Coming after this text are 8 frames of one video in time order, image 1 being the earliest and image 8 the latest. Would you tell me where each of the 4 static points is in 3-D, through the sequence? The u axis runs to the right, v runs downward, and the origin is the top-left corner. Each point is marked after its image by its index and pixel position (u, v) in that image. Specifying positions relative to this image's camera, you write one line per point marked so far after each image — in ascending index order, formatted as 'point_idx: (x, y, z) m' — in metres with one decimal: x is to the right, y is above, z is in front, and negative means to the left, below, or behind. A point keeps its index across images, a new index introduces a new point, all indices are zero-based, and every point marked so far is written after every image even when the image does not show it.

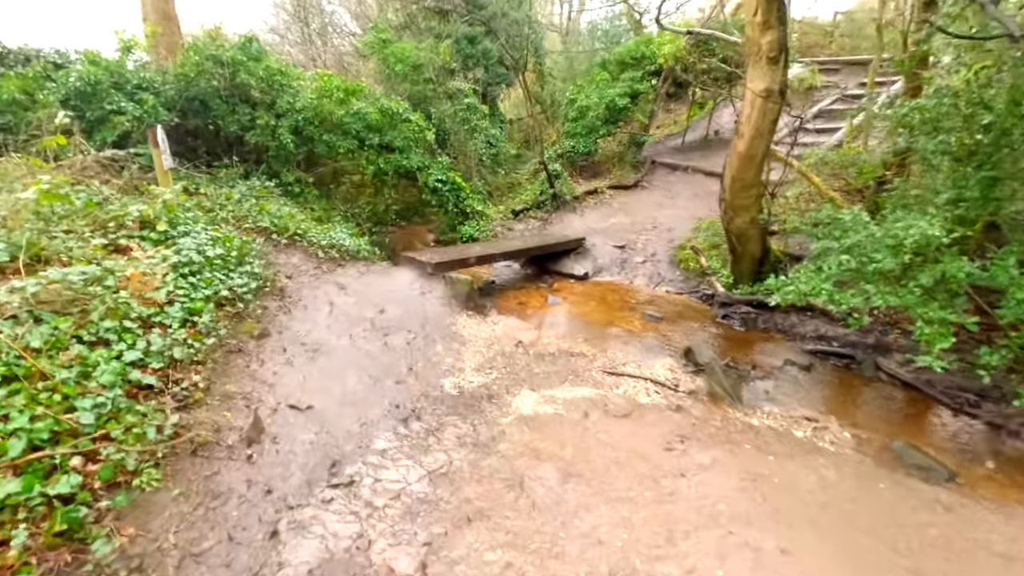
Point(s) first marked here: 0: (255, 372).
0: (-1.9, -0.6, +4.1) m
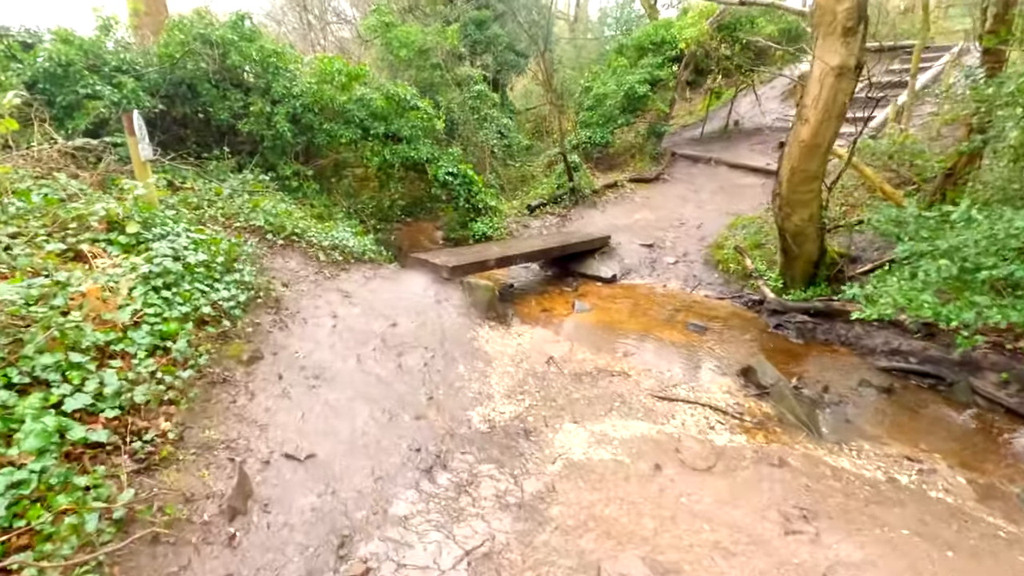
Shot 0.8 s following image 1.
0: (-1.6, -0.7, +3.3) m
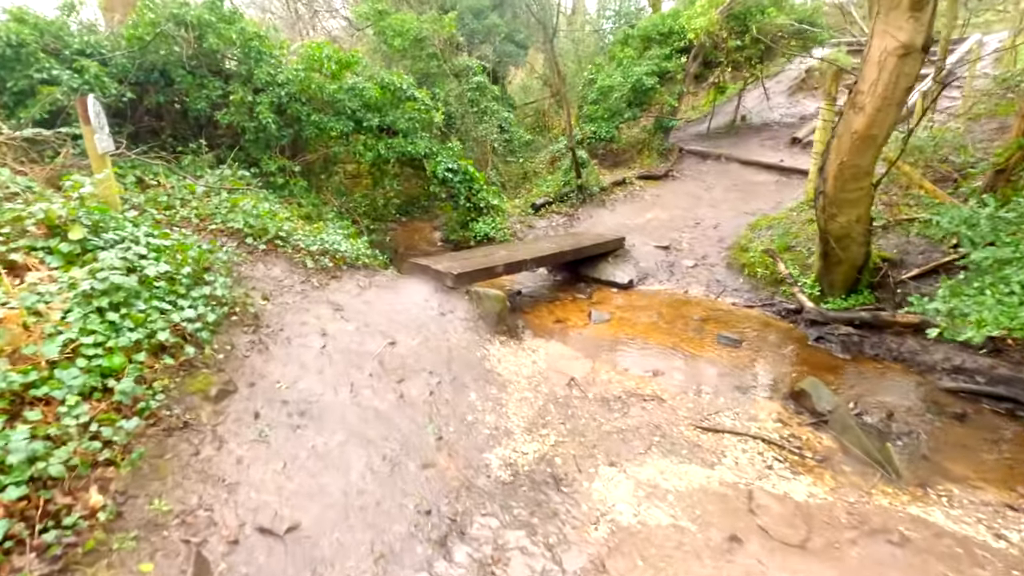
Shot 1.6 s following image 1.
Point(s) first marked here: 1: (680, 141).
0: (-1.5, -0.9, +2.6) m
1: (+4.4, +3.9, +14.2) m
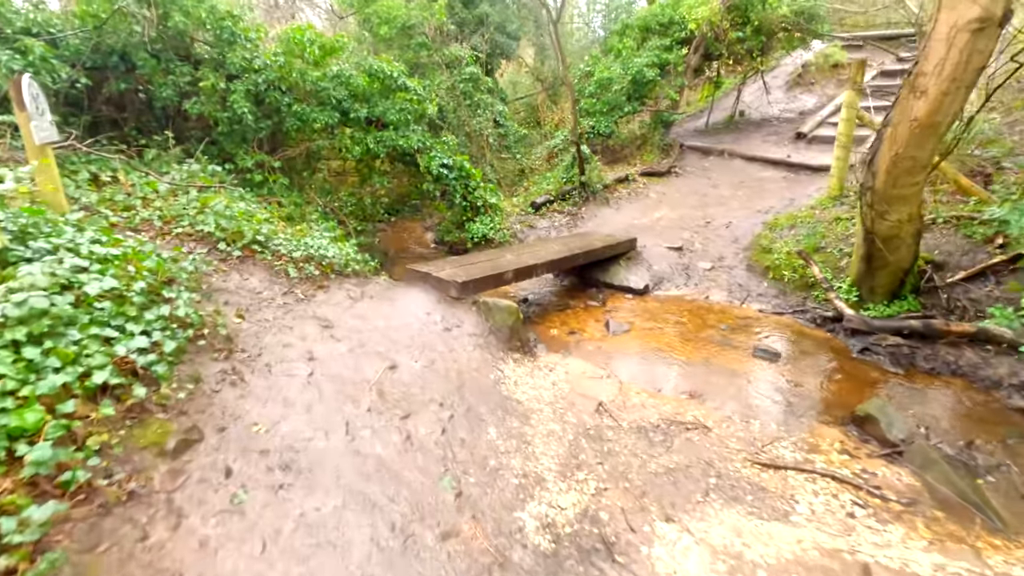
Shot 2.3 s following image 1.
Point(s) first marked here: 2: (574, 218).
0: (-1.3, -1.0, +1.9) m
1: (+4.2, +3.8, +13.6) m
2: (+1.0, +1.1, +8.7) m
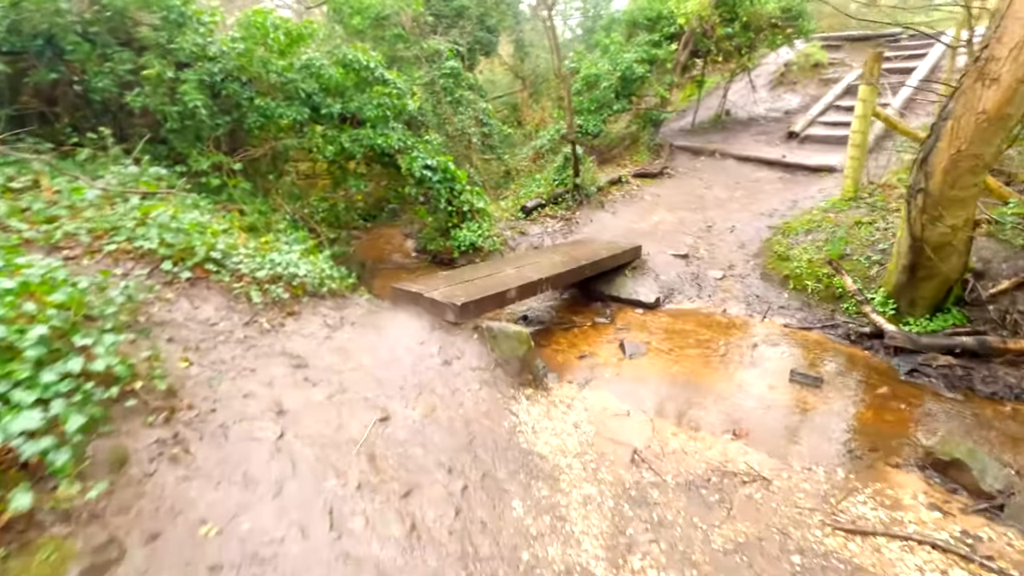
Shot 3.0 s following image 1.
0: (-1.1, -1.1, +1.2) m
1: (+3.8, +3.7, +13.1) m
2: (+0.8, +1.0, +8.0) m
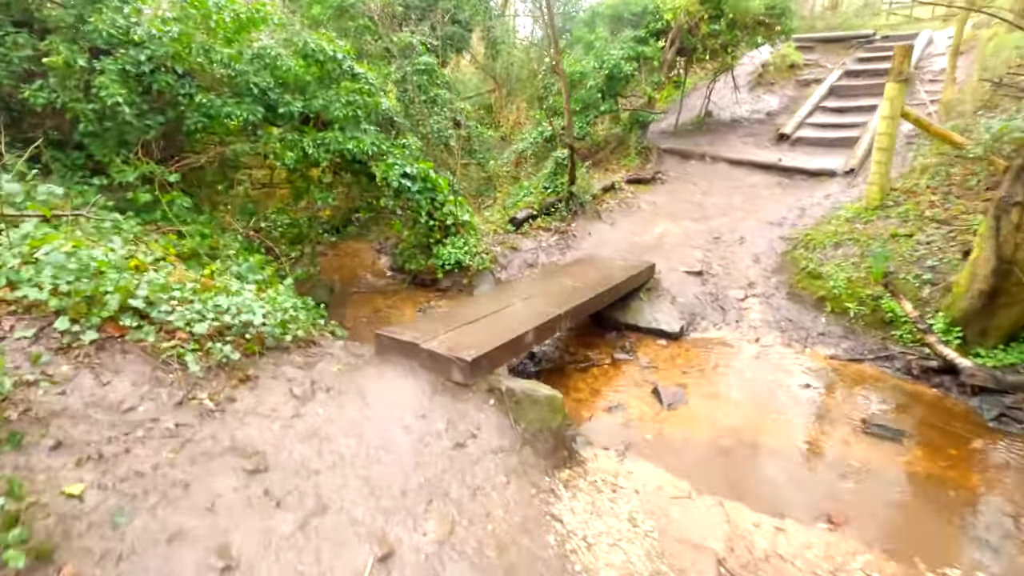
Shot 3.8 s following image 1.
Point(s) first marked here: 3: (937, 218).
0: (-0.7, -1.4, +0.2) m
1: (+3.2, +3.5, +12.5) m
2: (+0.7, +0.7, +7.2) m
3: (+4.5, +0.7, +5.7) m
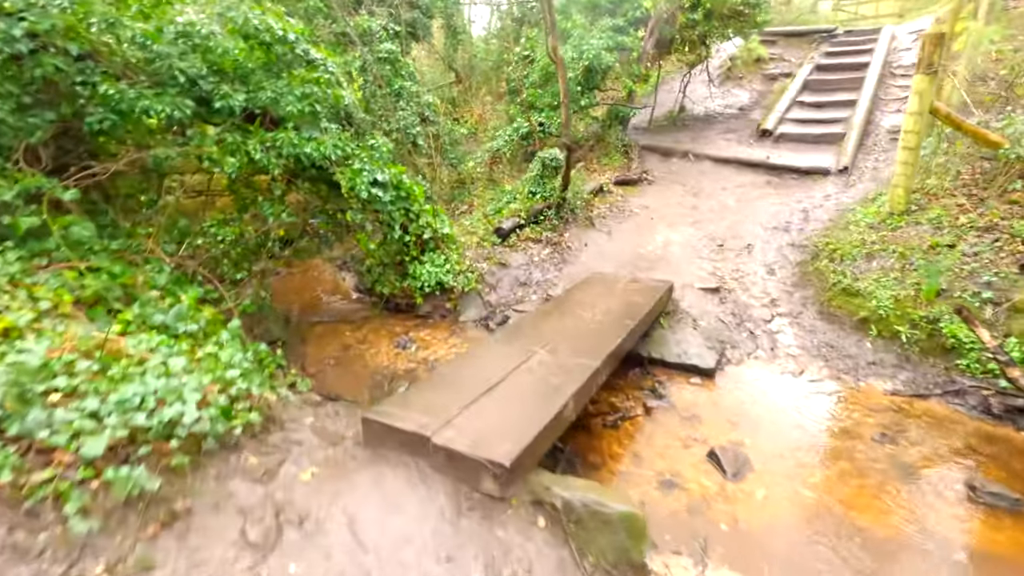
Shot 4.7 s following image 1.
0: (-0.2, -1.7, -0.7) m
1: (+2.5, +3.4, +11.8) m
2: (+0.5, +0.5, +6.3) m
3: (+4.5, +0.6, +5.2) m
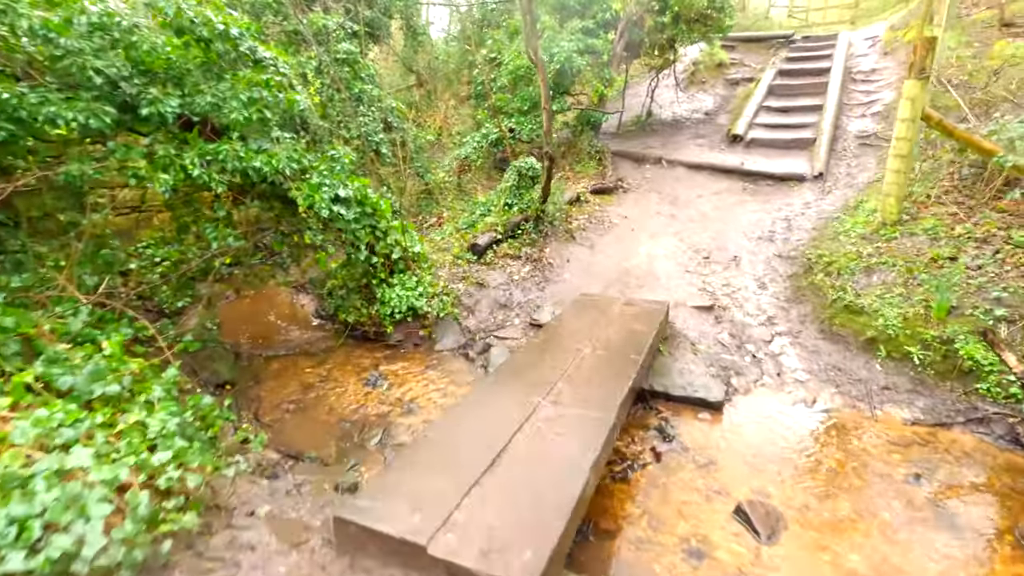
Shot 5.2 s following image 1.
0: (+0.1, -1.9, -1.2) m
1: (+1.8, +3.1, +11.5) m
2: (+0.3, +0.2, +5.9) m
3: (+4.3, +0.5, +5.0) m
